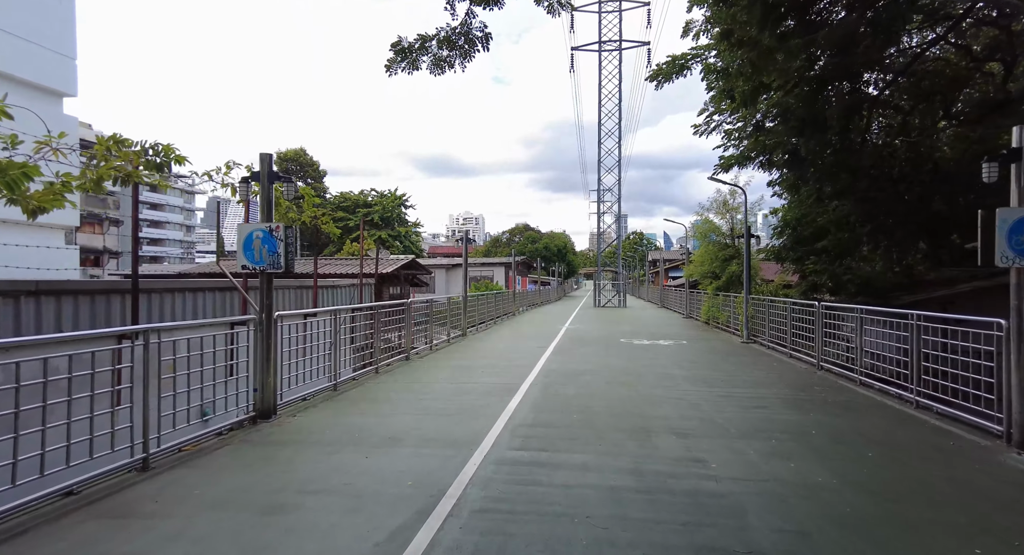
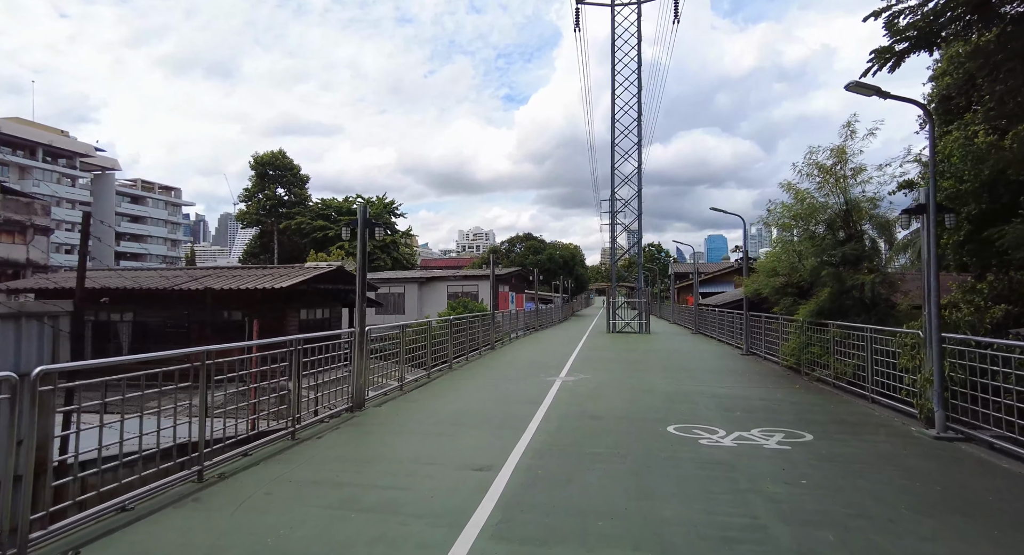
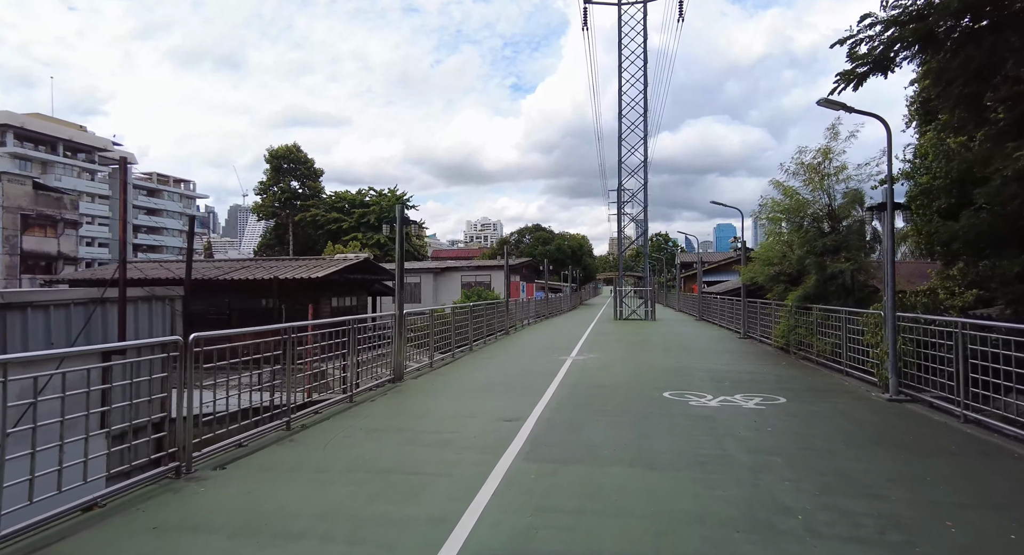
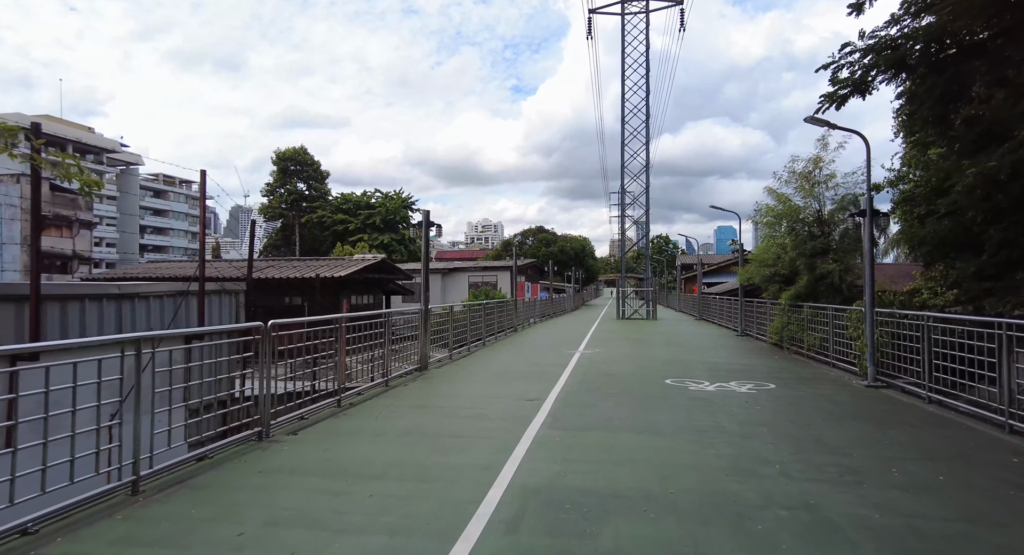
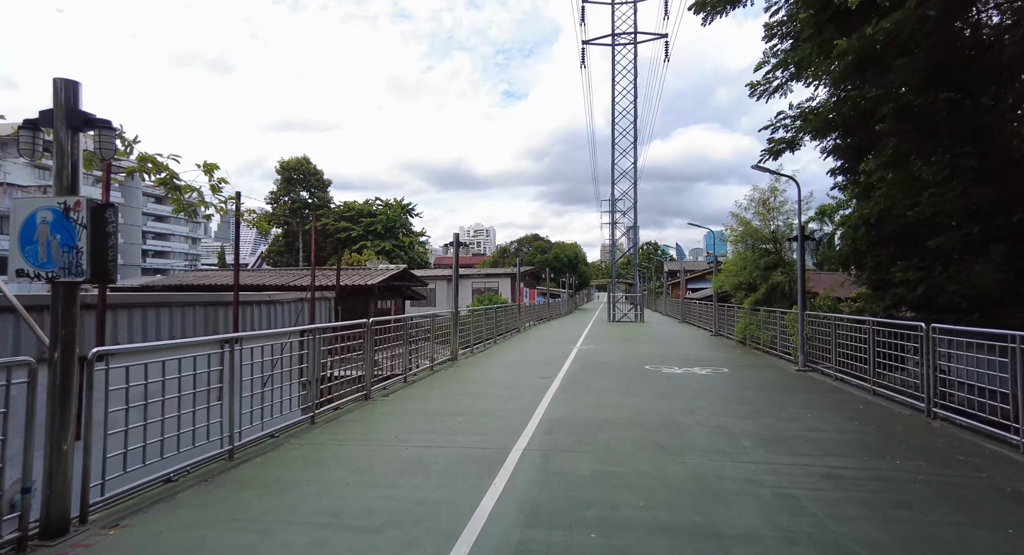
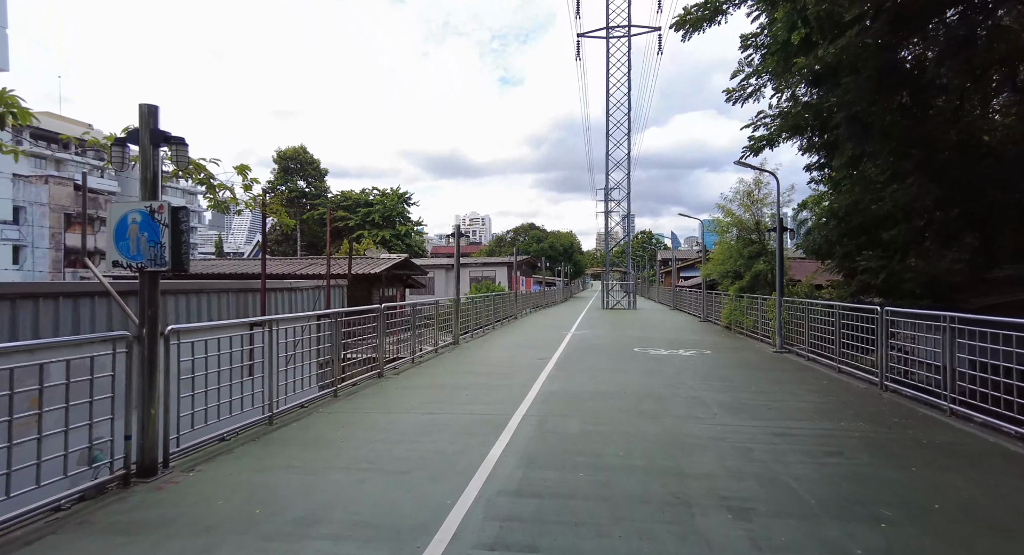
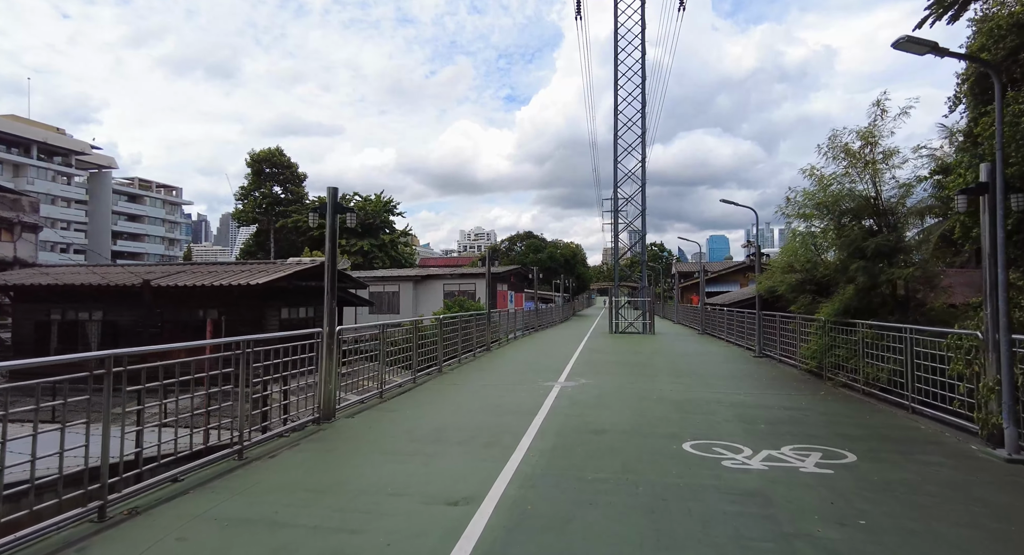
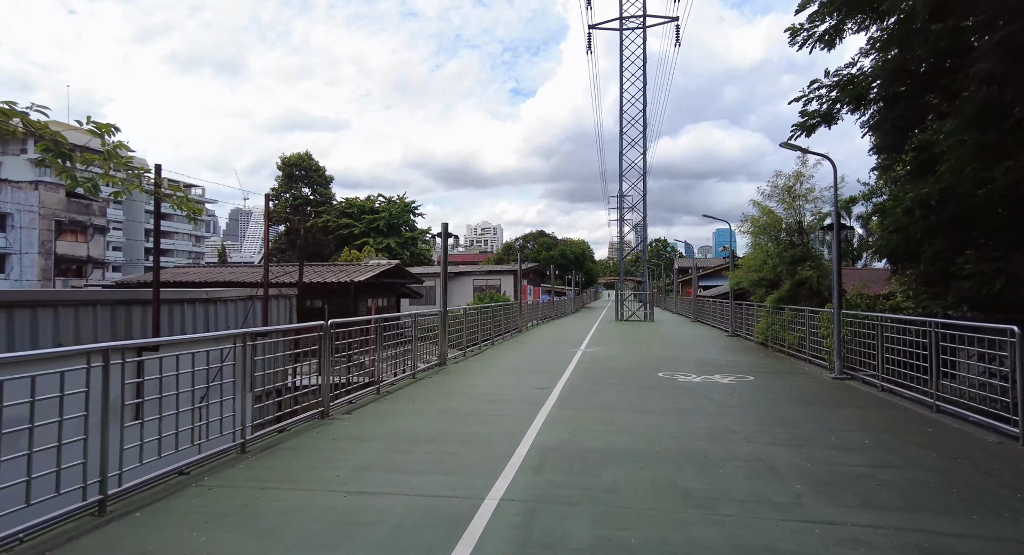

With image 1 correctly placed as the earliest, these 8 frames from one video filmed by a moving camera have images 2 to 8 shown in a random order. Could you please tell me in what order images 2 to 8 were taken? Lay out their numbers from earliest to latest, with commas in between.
6, 5, 8, 4, 3, 2, 7
